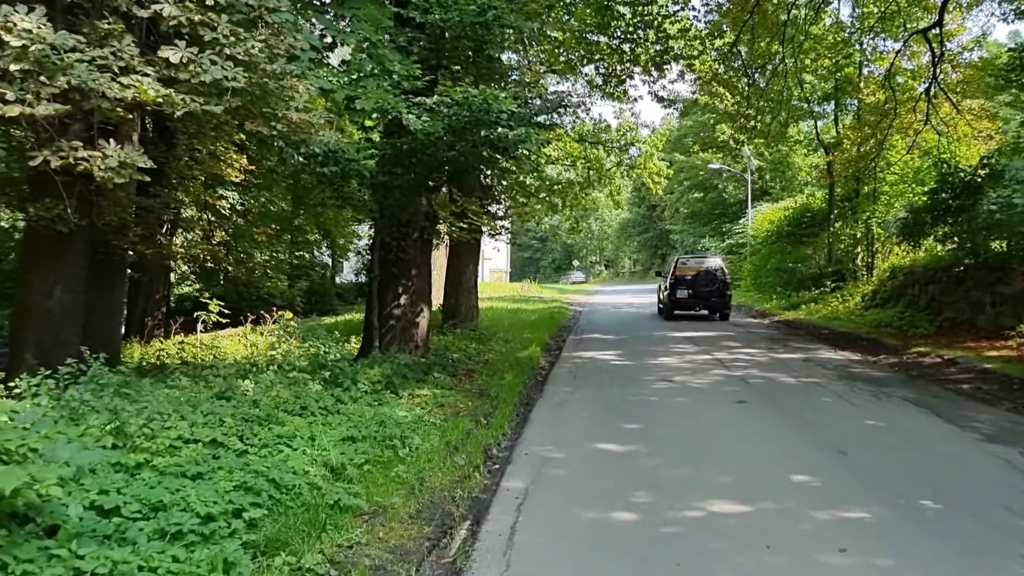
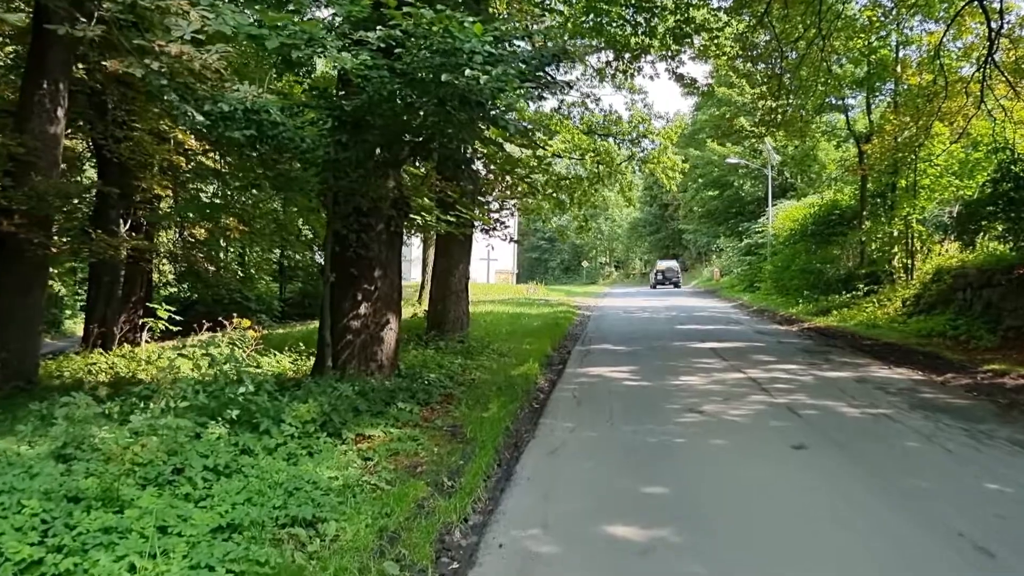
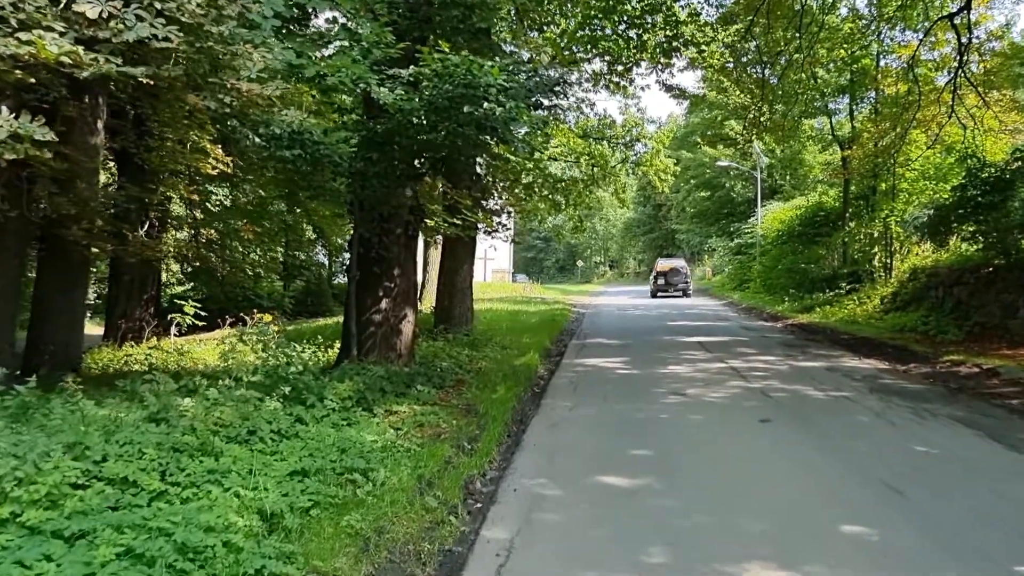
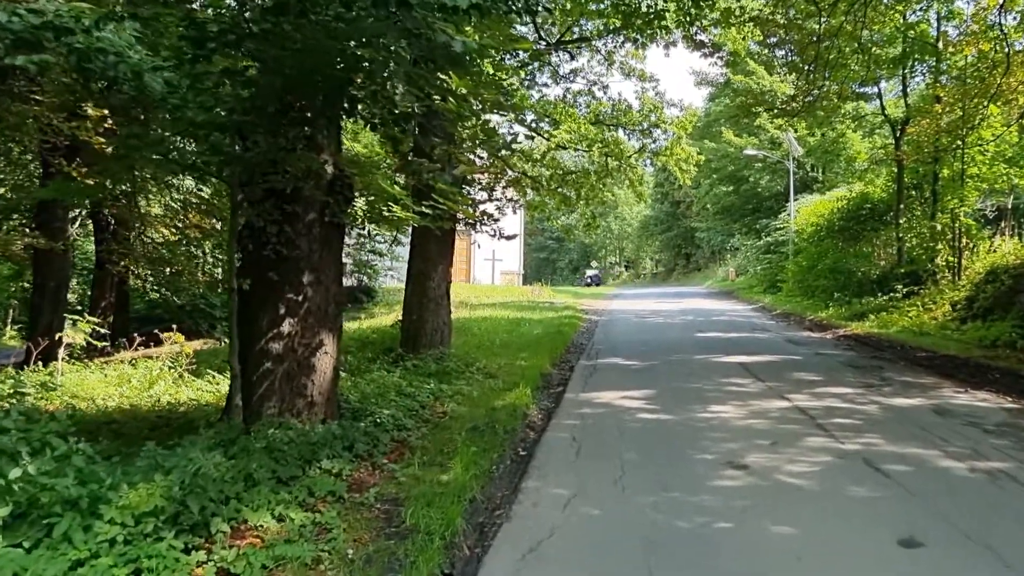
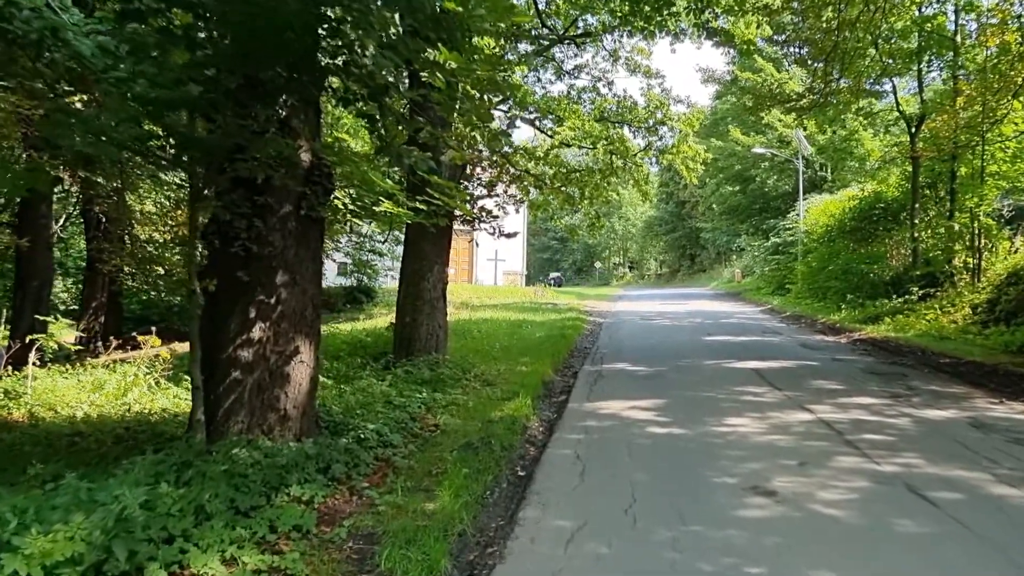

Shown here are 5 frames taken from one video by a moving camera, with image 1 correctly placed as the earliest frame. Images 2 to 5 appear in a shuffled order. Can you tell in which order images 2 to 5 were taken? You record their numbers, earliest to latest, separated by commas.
3, 2, 4, 5
